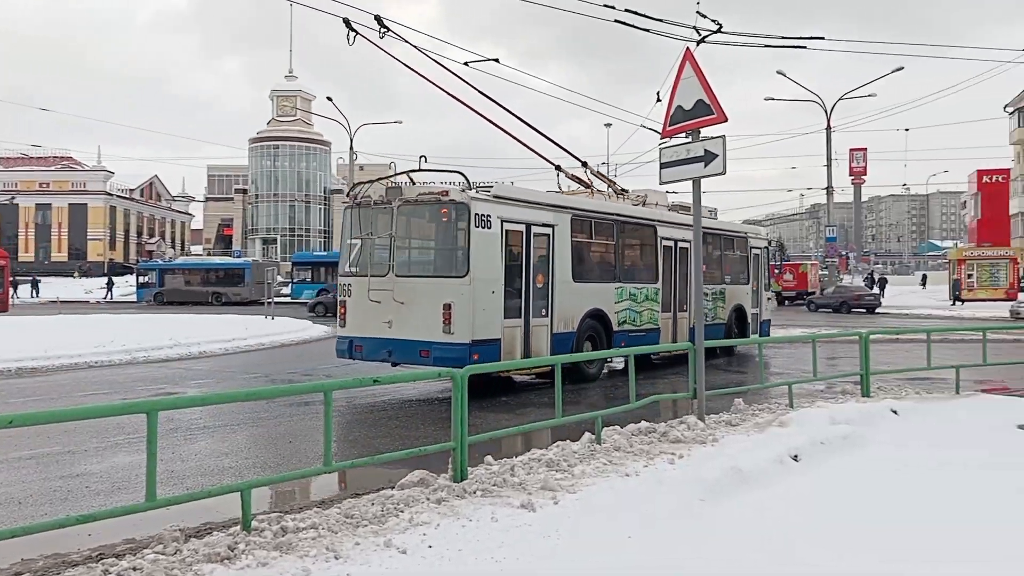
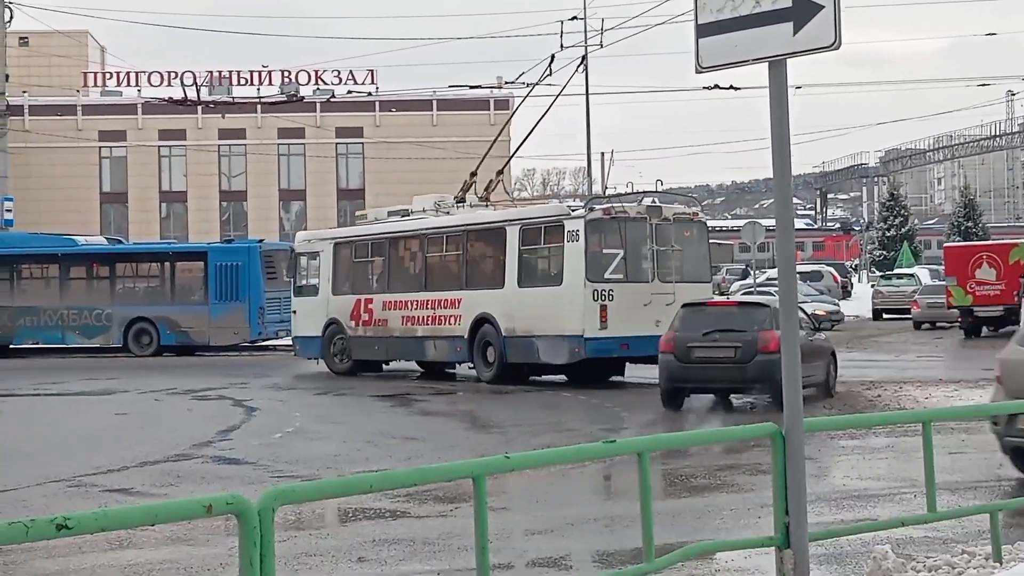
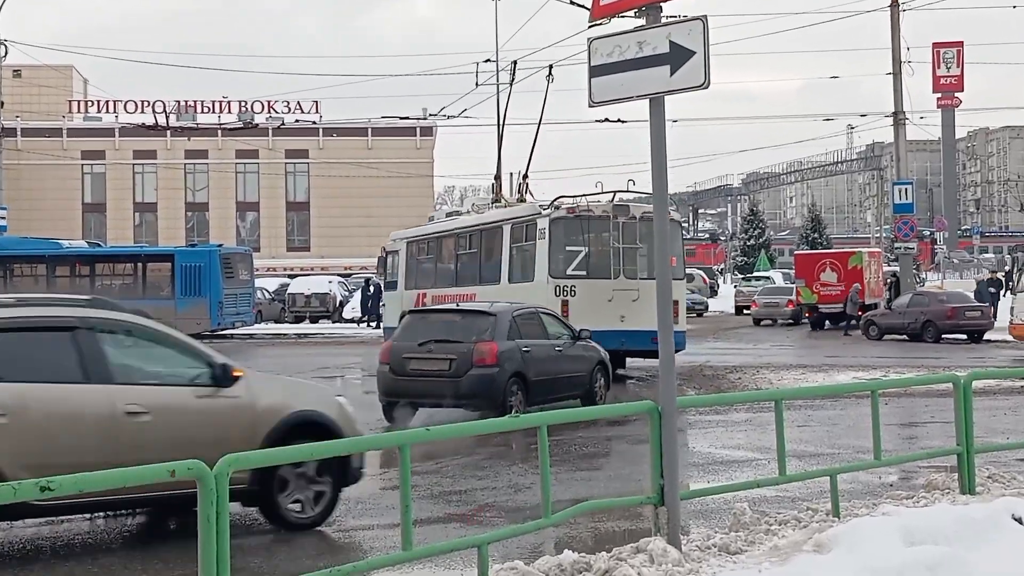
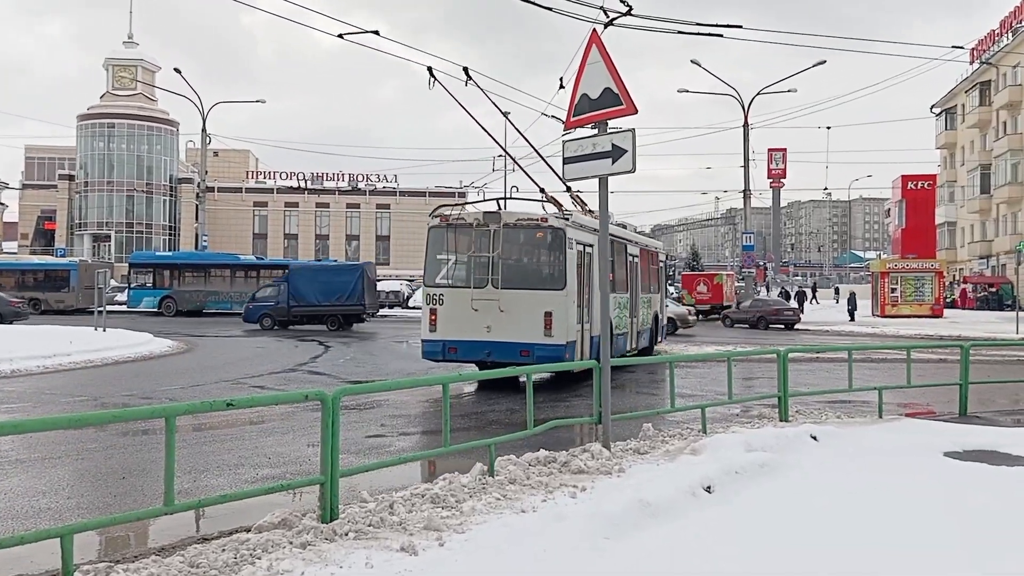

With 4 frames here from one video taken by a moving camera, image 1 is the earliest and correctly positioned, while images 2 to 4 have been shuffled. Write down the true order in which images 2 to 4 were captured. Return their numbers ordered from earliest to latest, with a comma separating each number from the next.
4, 3, 2
